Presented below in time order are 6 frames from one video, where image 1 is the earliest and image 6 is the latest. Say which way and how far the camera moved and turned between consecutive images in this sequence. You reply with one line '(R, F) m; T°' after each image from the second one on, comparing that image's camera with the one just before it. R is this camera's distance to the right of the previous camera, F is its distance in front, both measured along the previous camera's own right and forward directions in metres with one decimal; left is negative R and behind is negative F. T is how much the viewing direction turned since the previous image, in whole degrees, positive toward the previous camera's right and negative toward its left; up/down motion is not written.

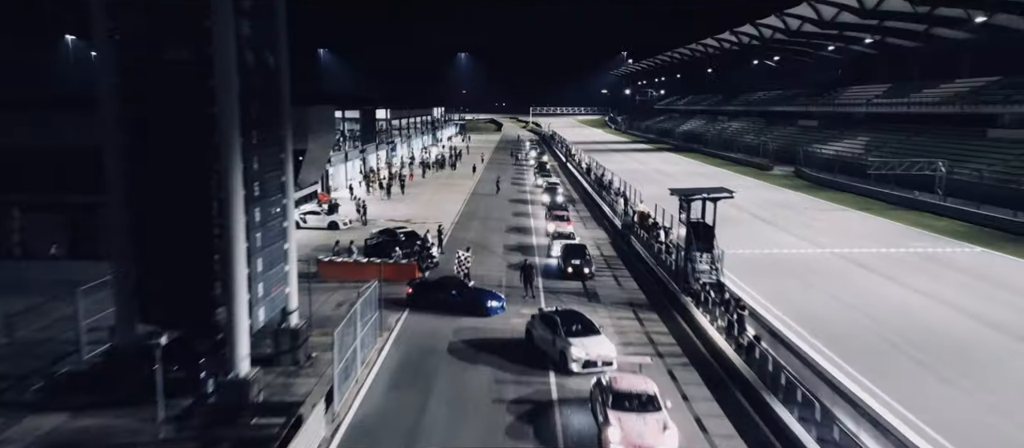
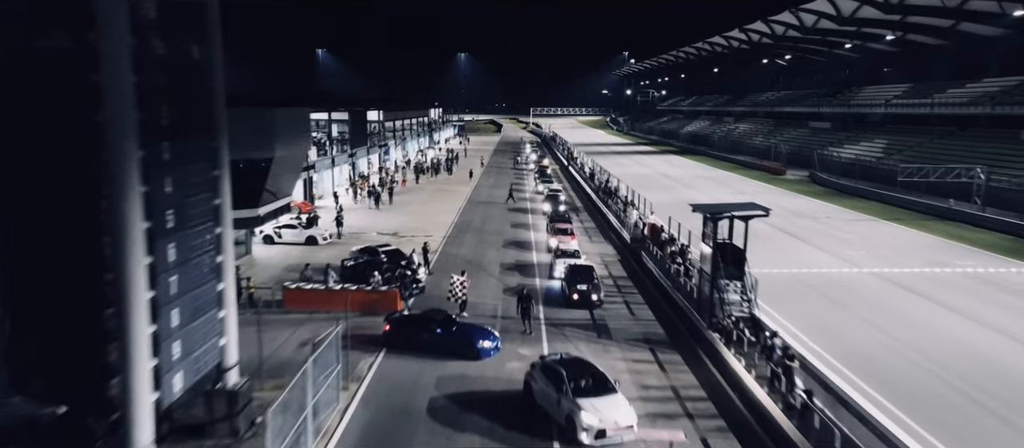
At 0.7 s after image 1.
(+0.1, +3.2) m; 0°
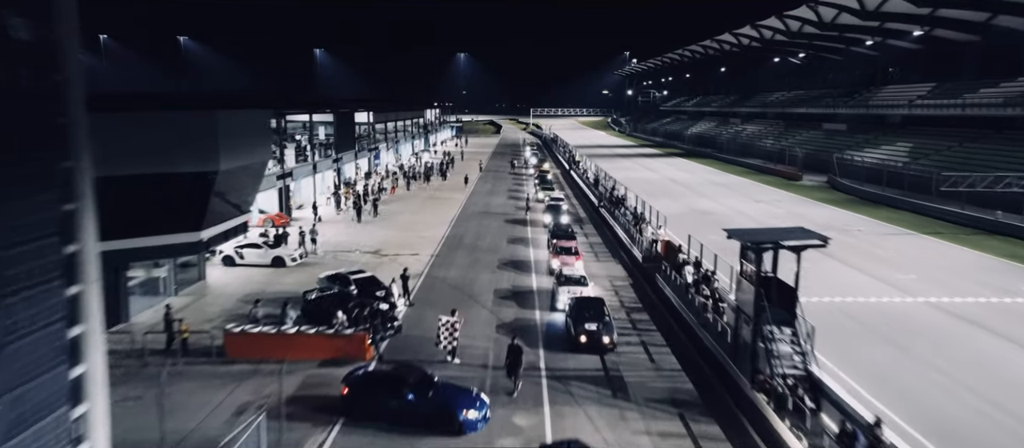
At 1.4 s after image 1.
(+0.2, +3.7) m; 0°
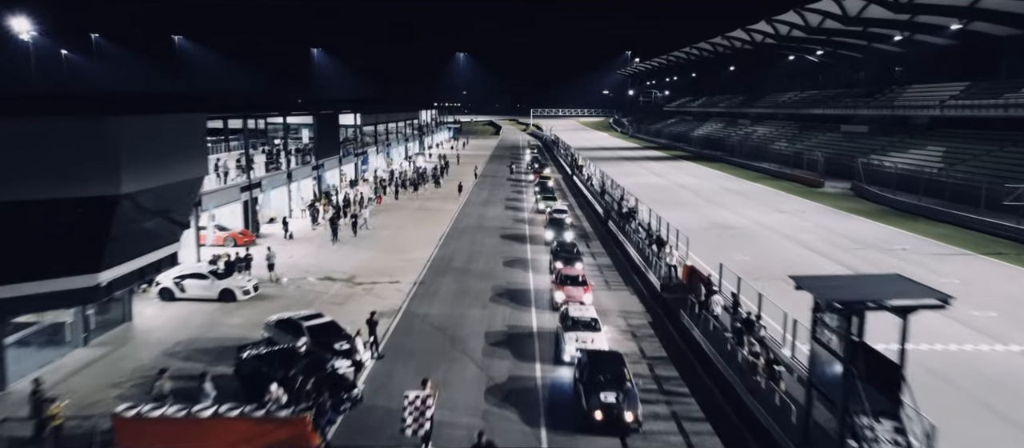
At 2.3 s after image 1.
(+0.2, +4.2) m; 0°
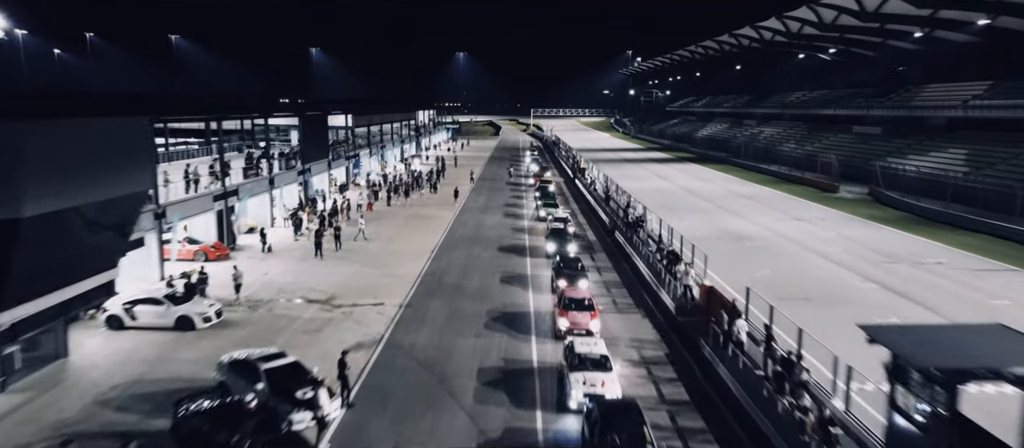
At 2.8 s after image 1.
(+0.1, +2.6) m; 0°
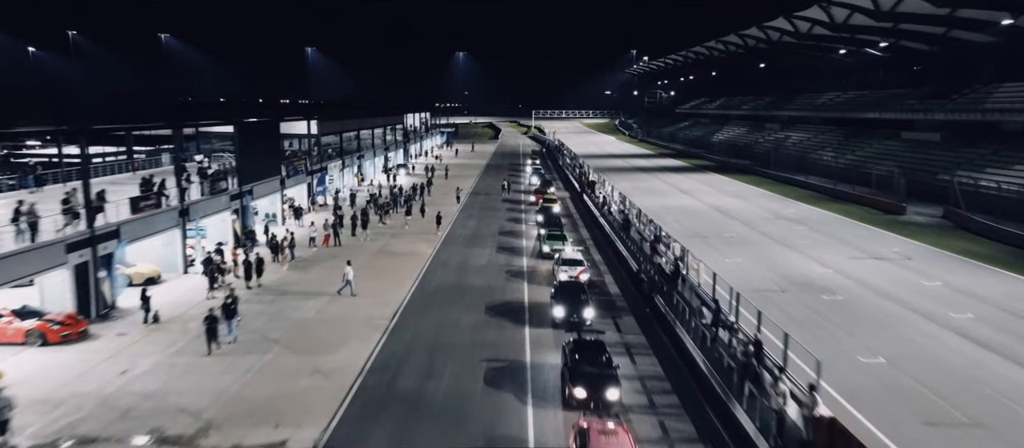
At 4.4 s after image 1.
(+0.3, +8.7) m; 0°
